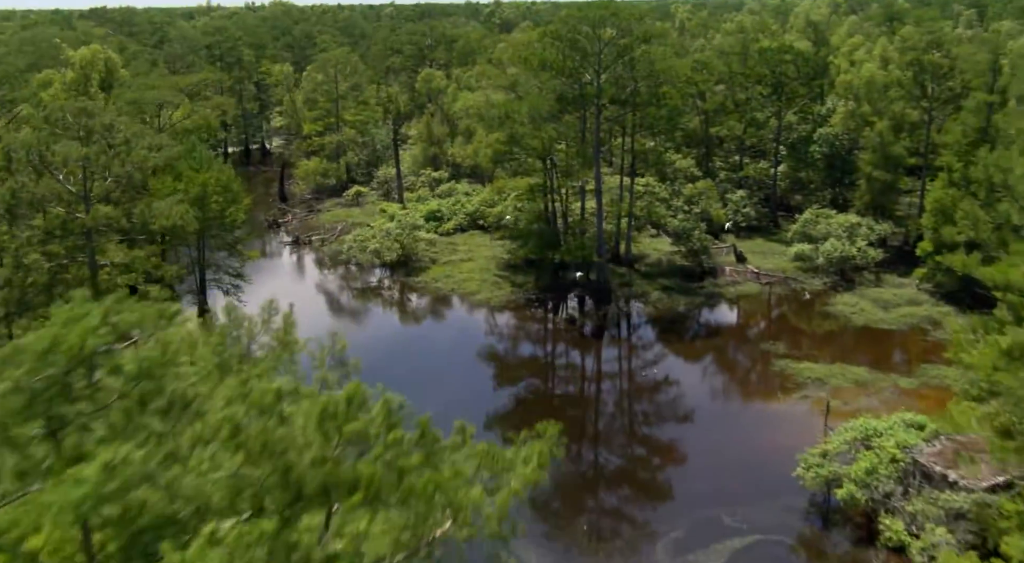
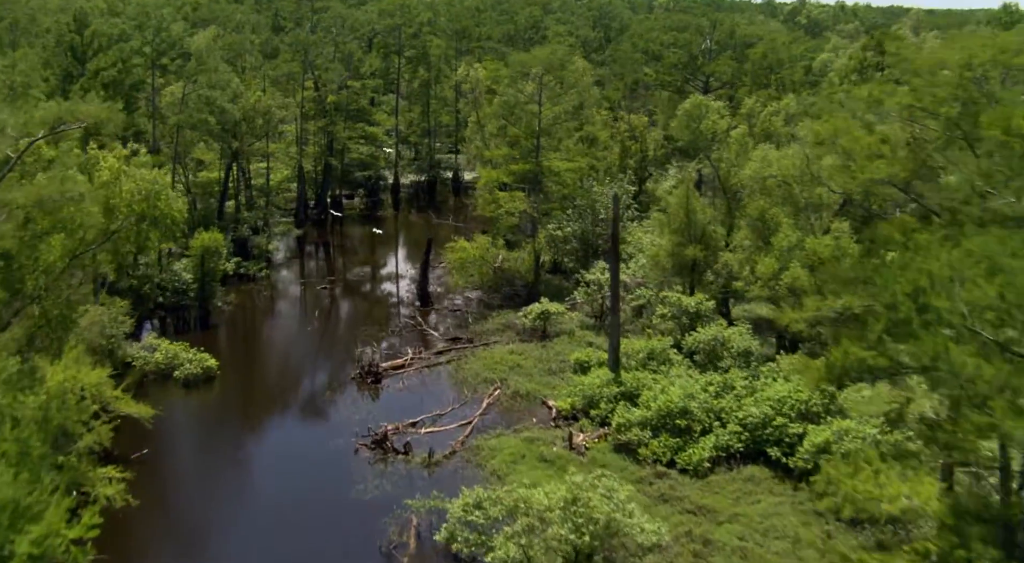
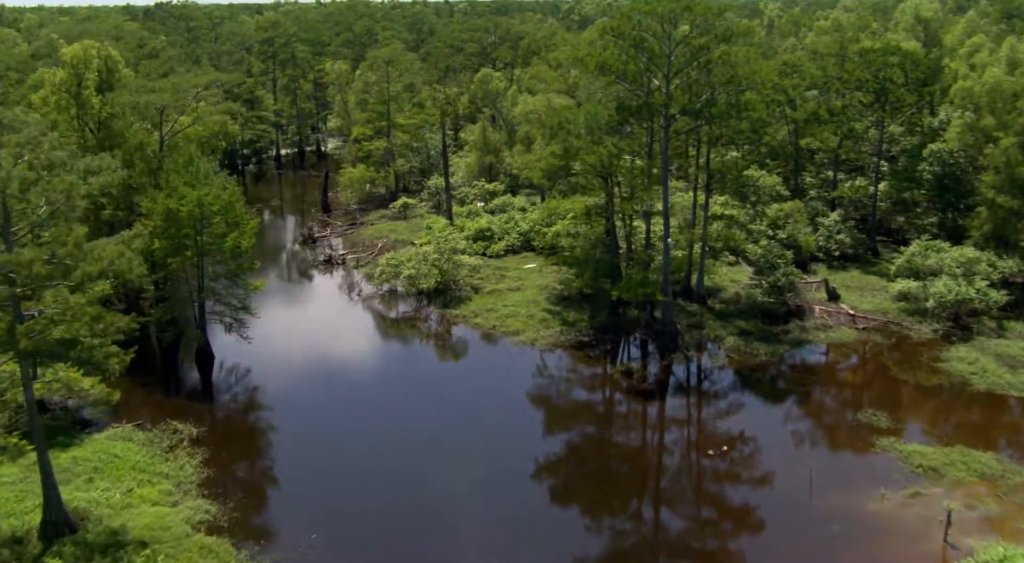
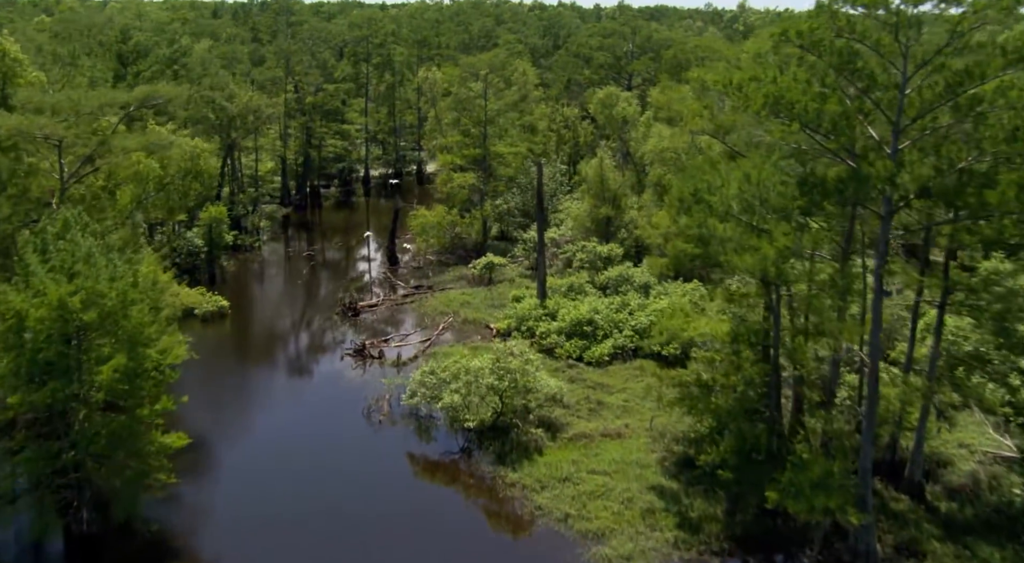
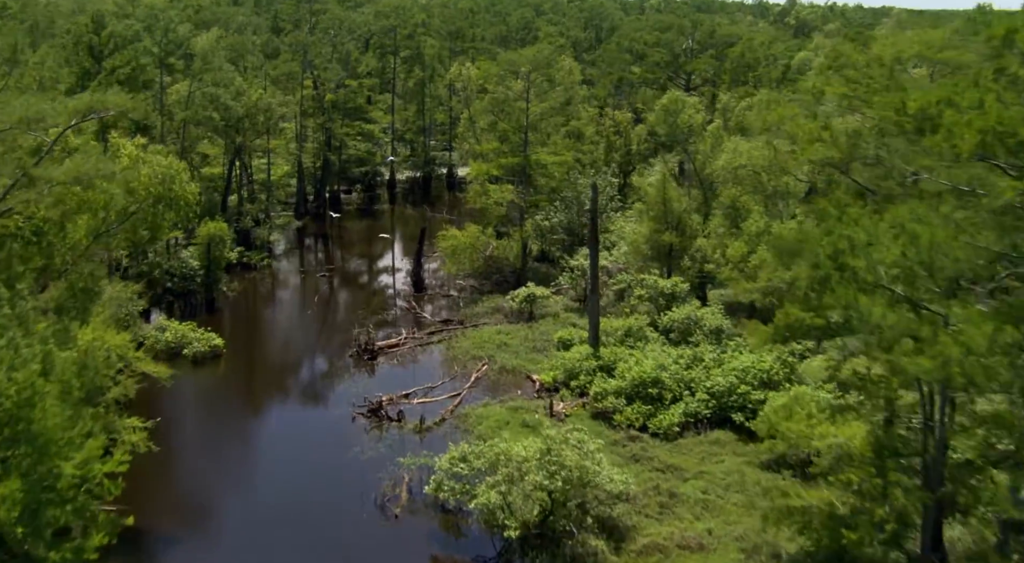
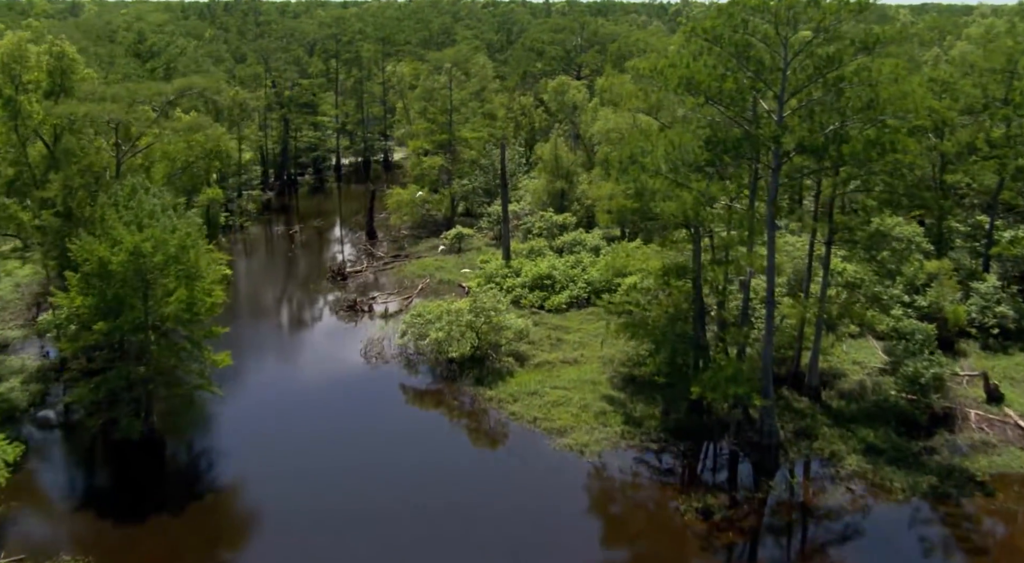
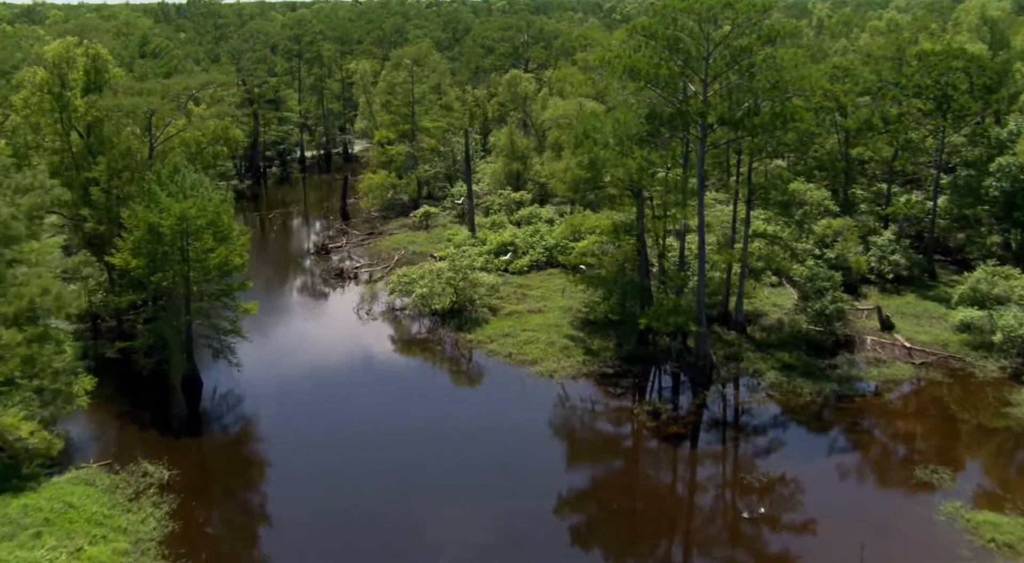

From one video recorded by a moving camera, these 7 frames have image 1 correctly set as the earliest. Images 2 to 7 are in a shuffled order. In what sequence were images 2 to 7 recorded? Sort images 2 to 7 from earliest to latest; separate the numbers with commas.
3, 7, 6, 4, 5, 2
